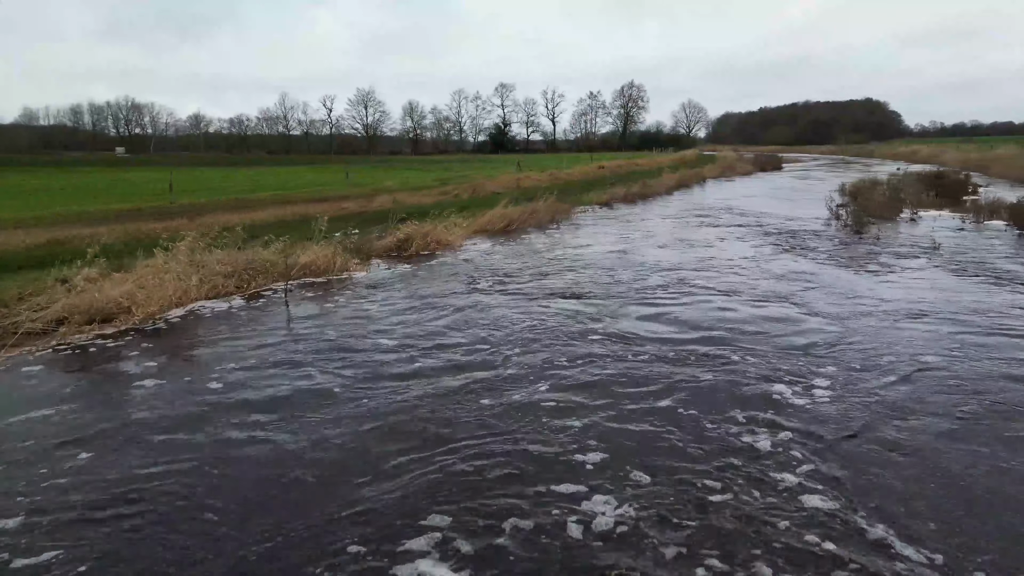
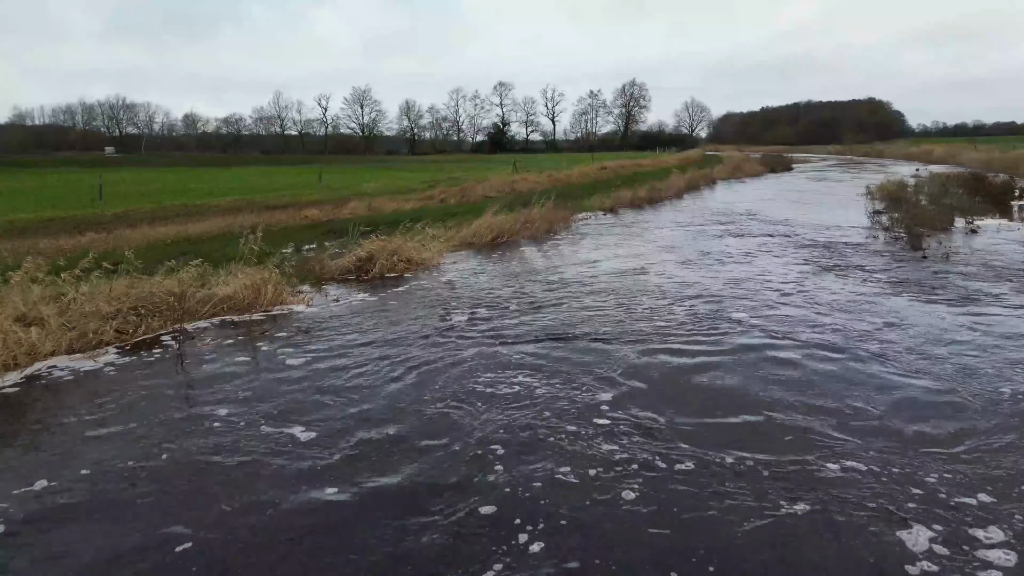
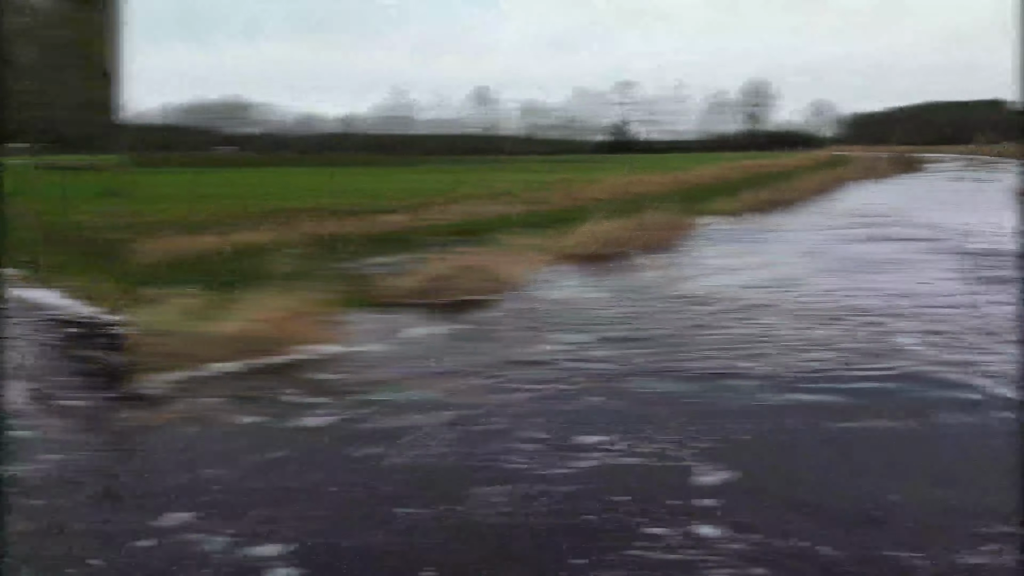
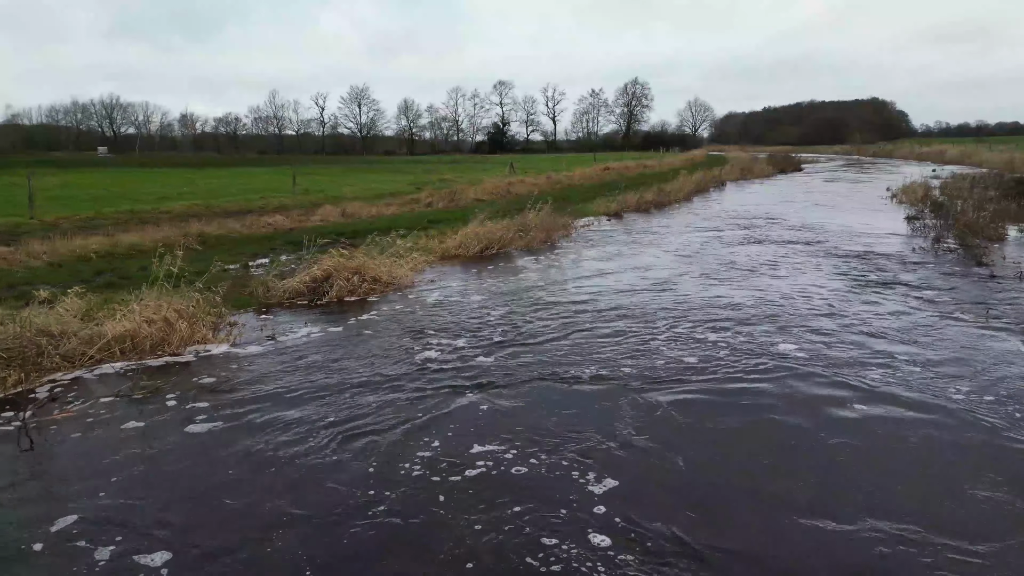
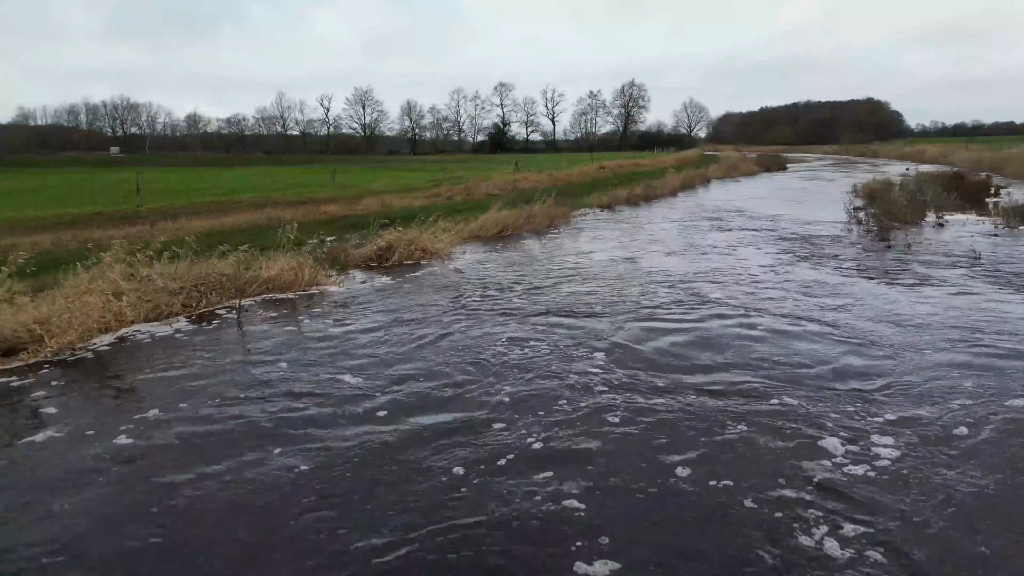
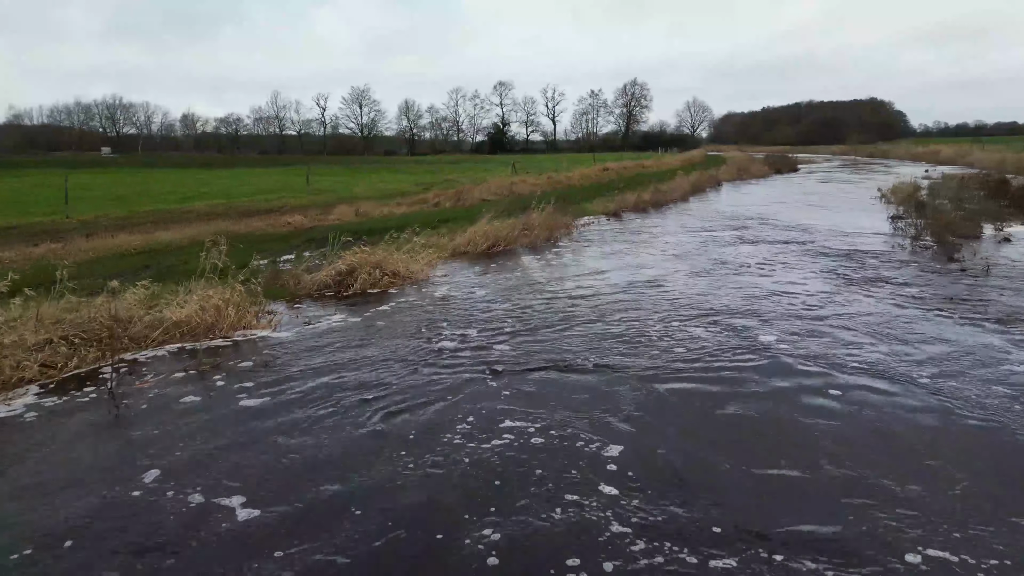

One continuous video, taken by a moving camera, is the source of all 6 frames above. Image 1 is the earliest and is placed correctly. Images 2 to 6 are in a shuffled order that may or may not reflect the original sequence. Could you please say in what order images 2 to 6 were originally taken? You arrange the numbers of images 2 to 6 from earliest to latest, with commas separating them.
5, 2, 6, 4, 3
